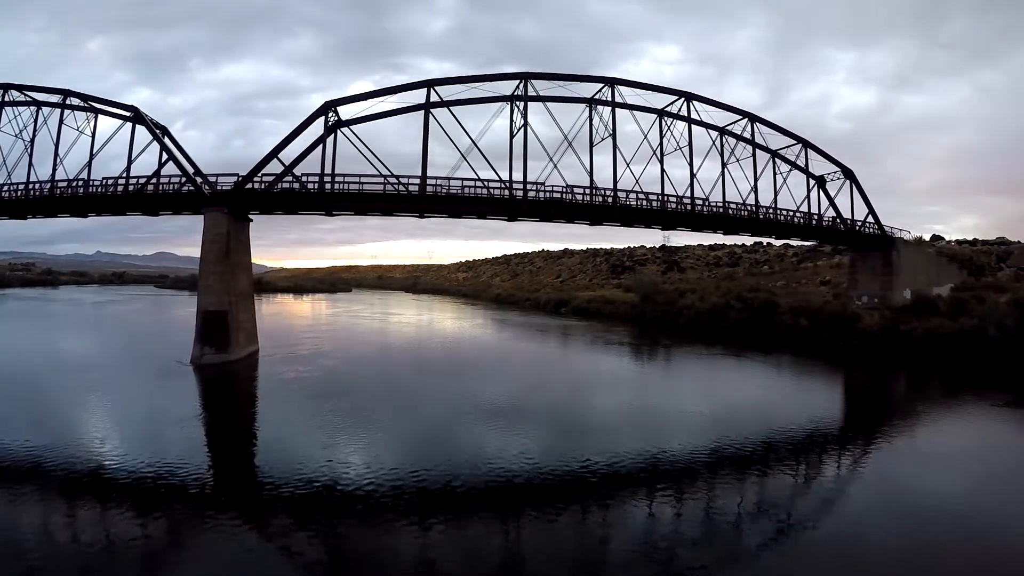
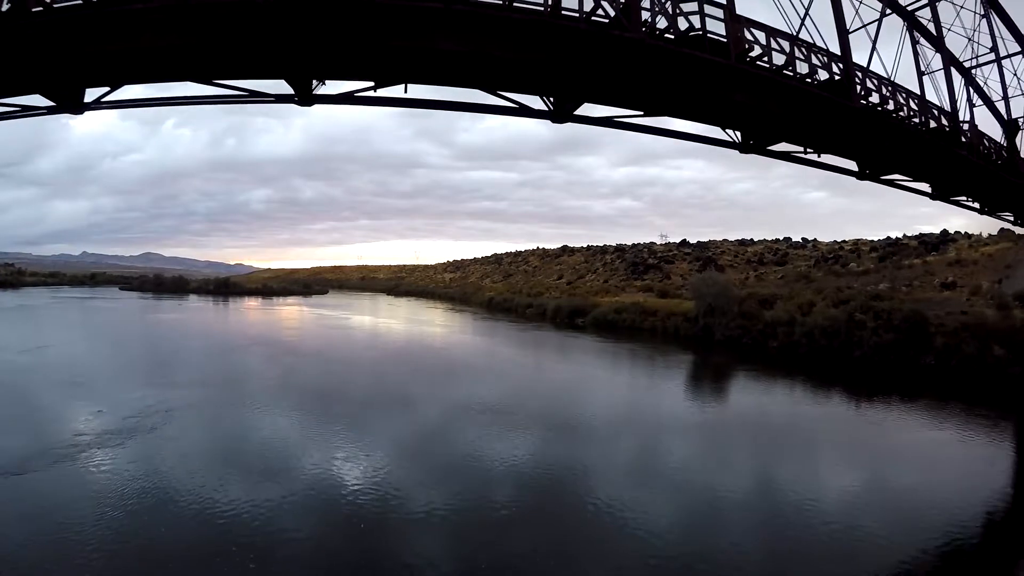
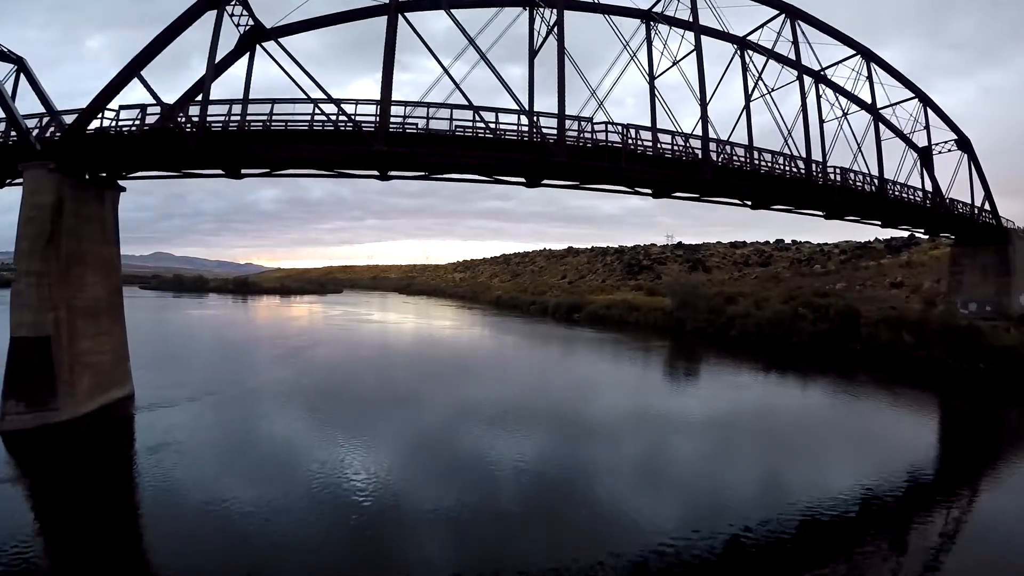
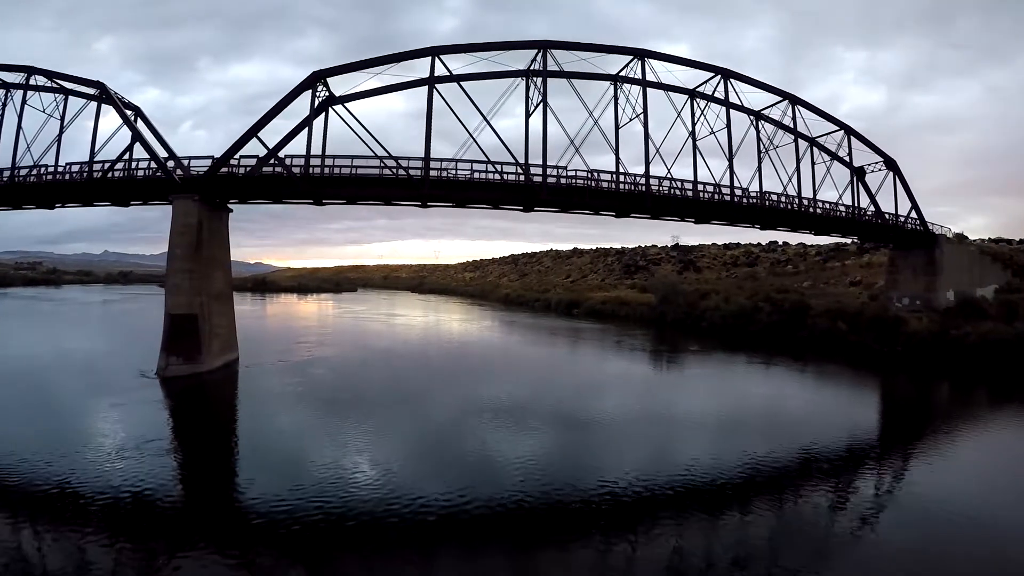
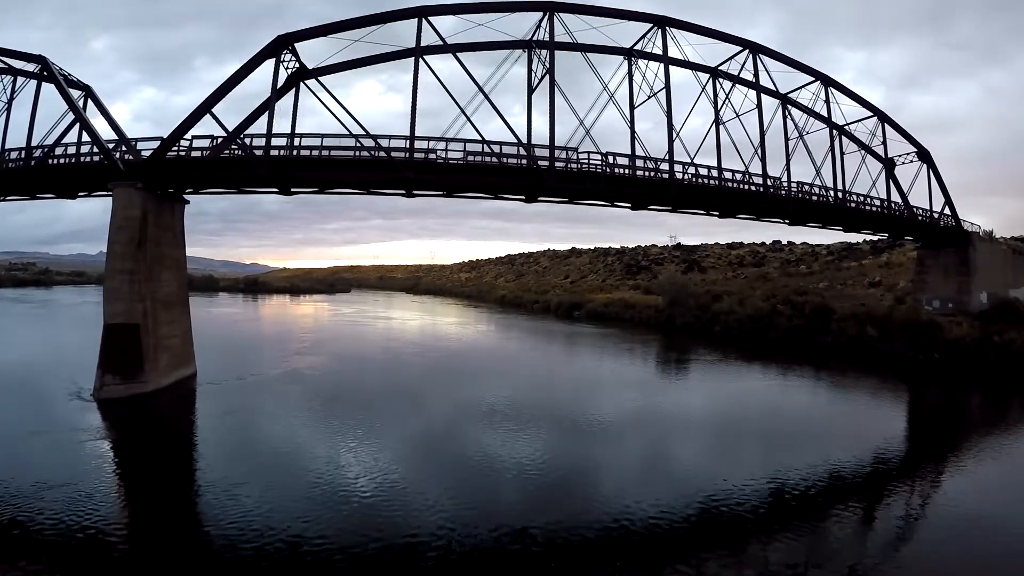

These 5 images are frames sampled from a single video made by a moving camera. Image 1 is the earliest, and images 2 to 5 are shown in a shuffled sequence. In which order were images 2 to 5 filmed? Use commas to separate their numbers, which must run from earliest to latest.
4, 5, 3, 2
